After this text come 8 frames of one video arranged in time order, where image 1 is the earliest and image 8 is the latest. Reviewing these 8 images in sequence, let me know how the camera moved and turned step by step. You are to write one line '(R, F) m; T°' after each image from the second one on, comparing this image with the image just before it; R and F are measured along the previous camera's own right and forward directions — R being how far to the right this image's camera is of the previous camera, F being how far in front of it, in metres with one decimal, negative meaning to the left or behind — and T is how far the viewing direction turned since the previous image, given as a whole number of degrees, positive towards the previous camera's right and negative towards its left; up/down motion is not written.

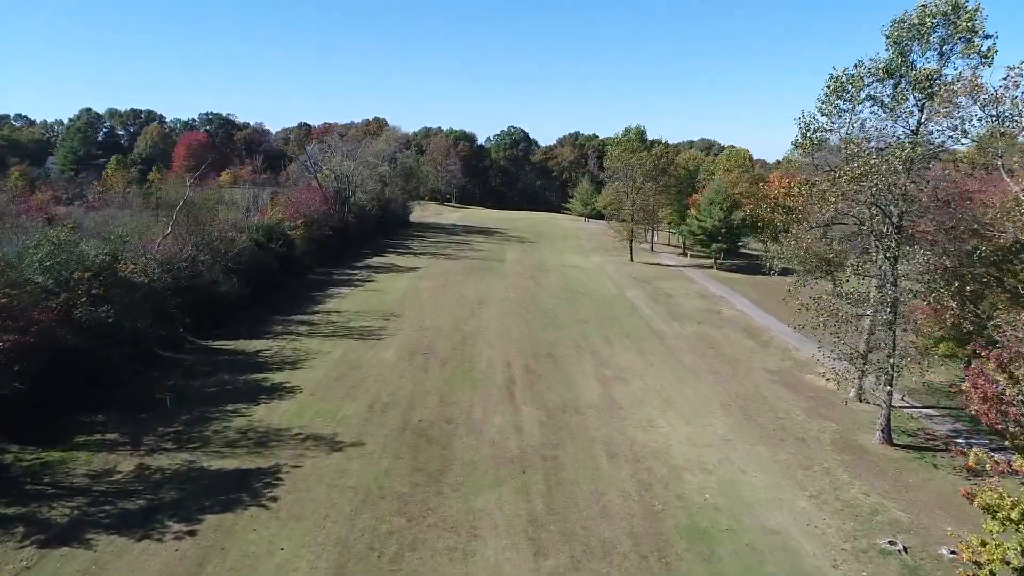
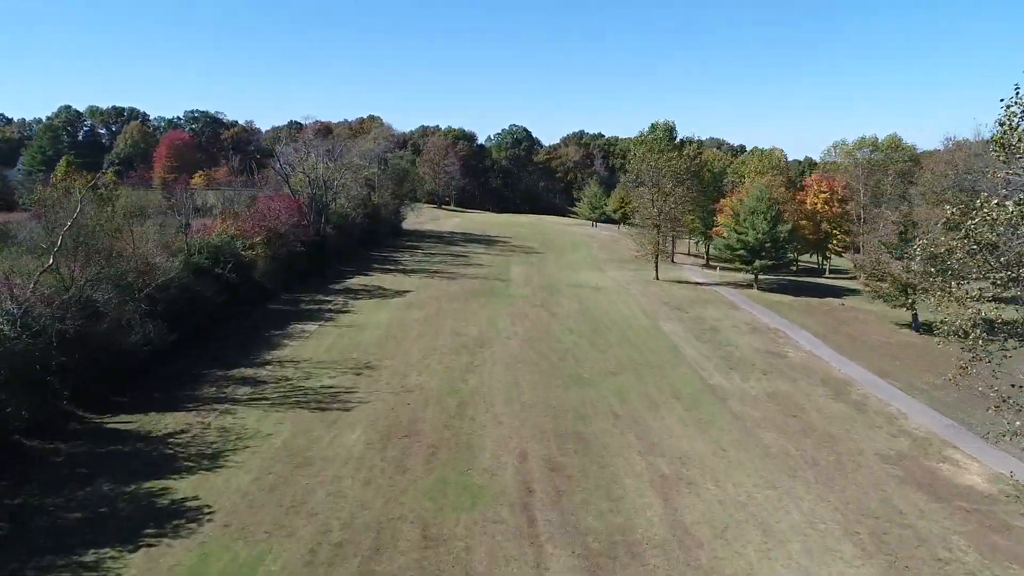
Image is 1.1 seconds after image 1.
(-0.3, +6.2) m; 0°
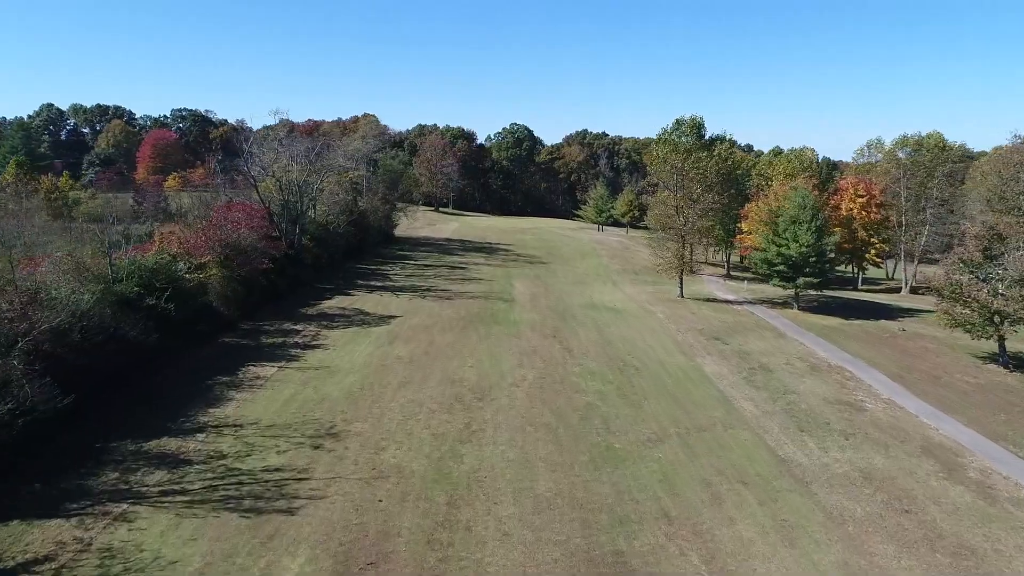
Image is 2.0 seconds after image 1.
(-0.2, +4.7) m; 0°
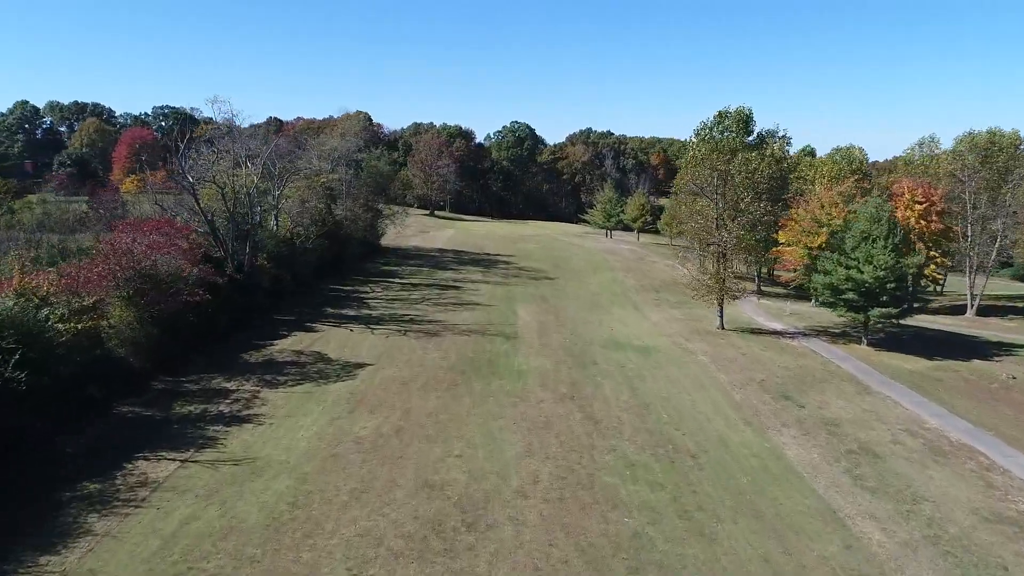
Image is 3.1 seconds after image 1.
(-0.1, +6.0) m; 0°
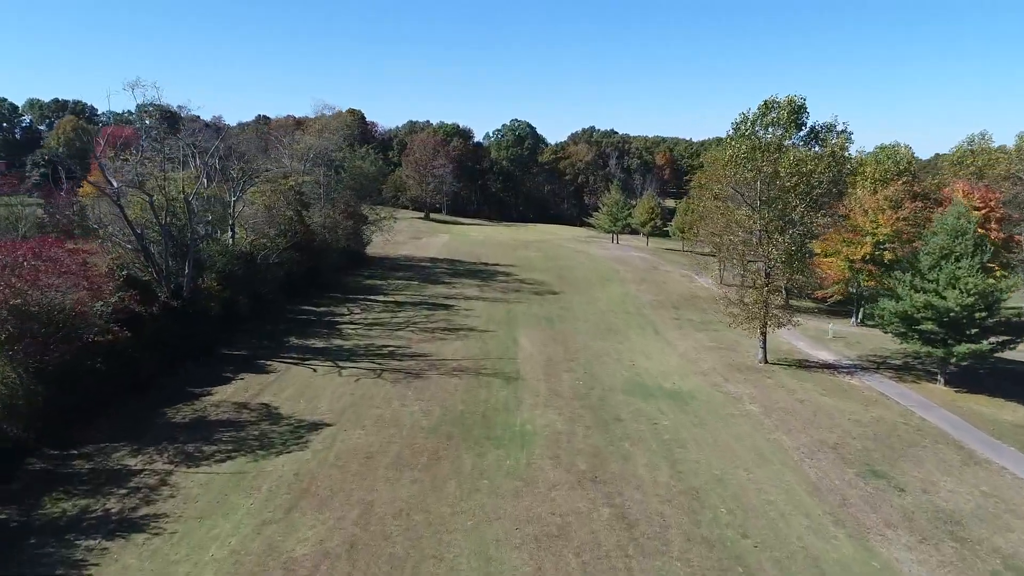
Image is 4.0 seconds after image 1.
(0.0, +4.6) m; 0°
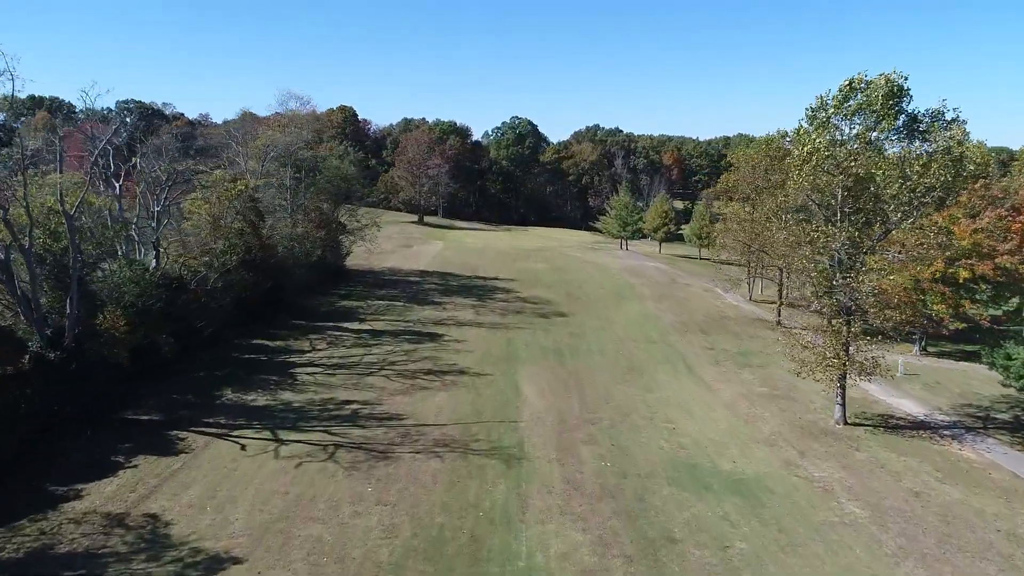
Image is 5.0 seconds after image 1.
(0.0, +5.3) m; 0°
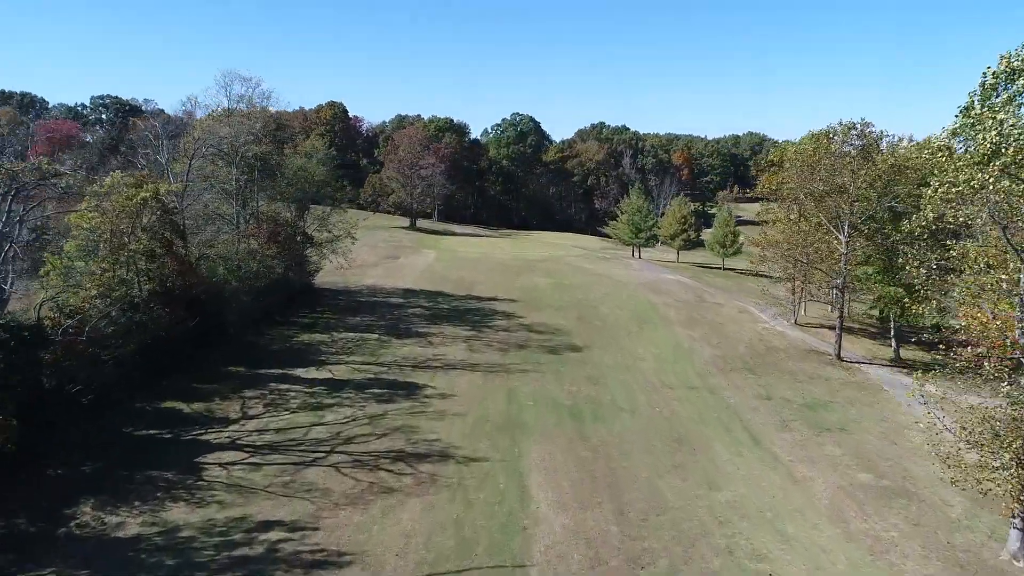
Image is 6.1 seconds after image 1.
(-0.1, +6.0) m; 0°
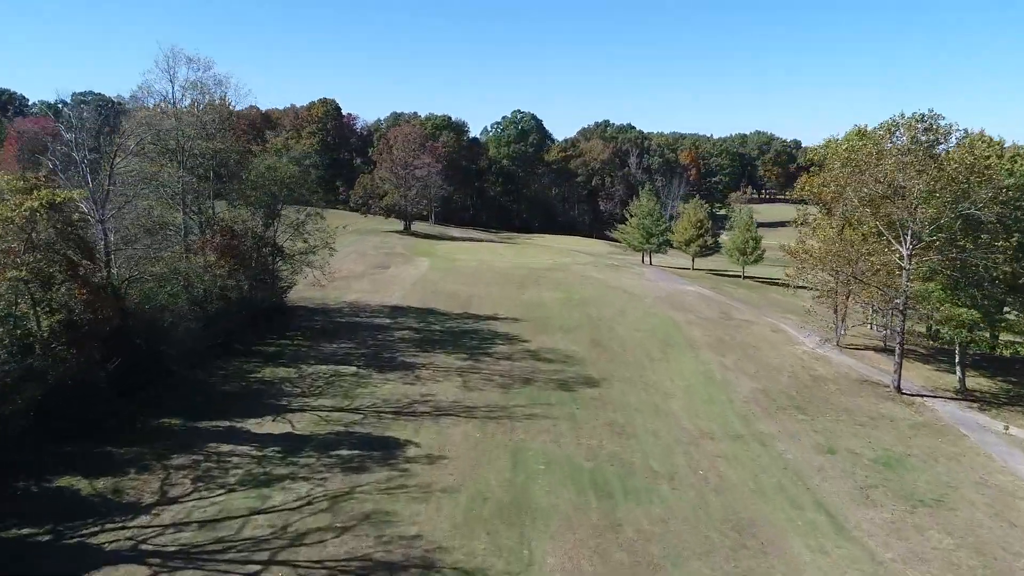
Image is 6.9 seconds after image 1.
(-0.1, +4.1) m; 0°
